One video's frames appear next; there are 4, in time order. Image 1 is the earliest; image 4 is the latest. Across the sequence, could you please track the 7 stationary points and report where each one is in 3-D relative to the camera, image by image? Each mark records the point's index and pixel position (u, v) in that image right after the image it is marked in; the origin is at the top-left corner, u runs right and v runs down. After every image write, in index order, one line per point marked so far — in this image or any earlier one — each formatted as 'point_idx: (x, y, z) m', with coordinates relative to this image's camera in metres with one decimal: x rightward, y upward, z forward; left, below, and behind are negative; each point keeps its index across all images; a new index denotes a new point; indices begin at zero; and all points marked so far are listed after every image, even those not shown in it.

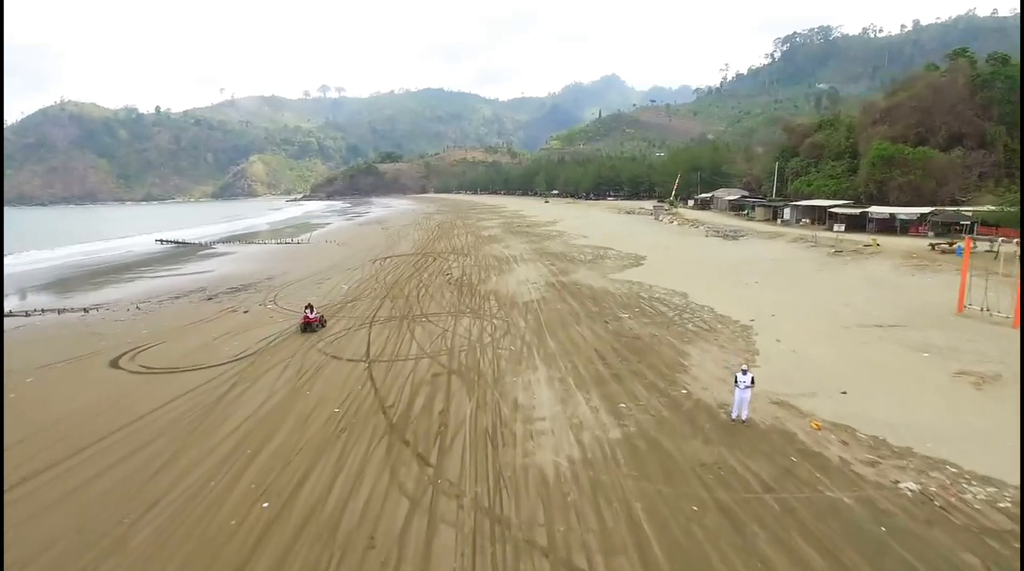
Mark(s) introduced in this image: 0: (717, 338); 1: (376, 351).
0: (+4.6, -1.2, +14.1) m
1: (-3.3, -1.6, +15.2) m
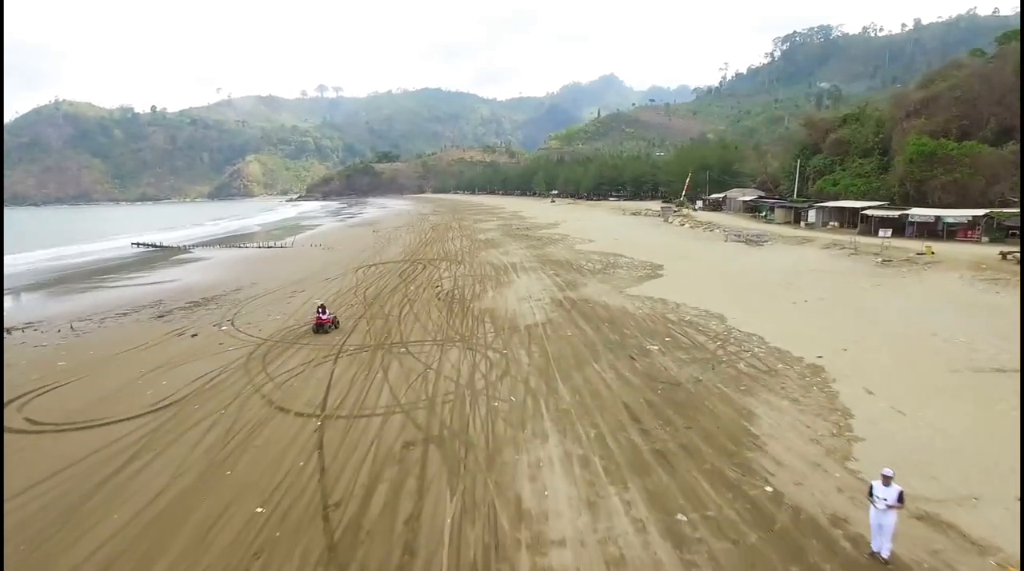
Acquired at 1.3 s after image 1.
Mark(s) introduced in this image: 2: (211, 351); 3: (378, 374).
0: (+4.6, -1.7, +10.7) m
1: (-3.3, -2.2, +11.7) m
2: (-7.9, -1.7, +16.5) m
3: (-2.8, -1.9, +13.3) m
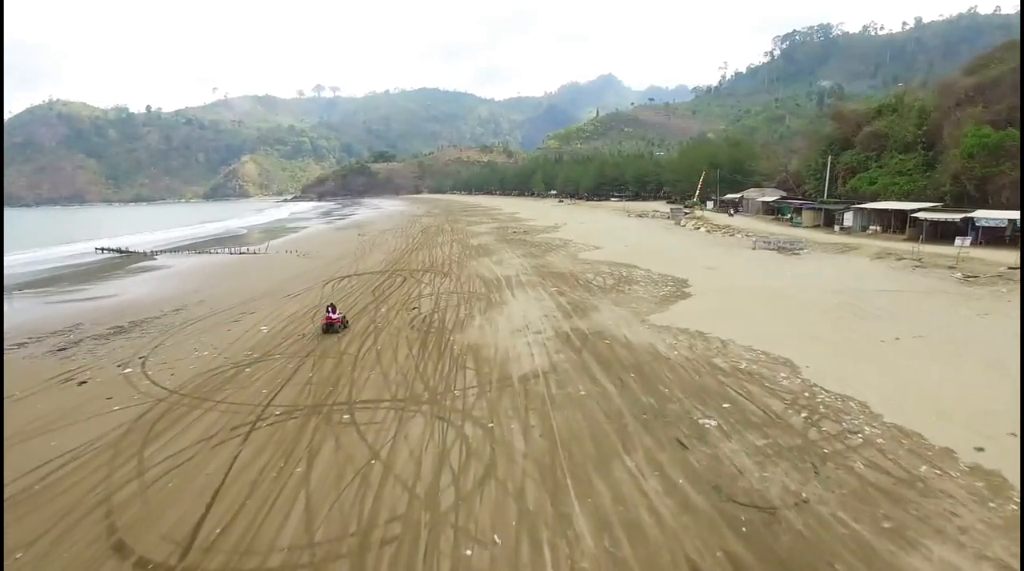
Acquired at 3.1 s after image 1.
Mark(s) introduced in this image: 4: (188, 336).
0: (+4.4, -2.4, +6.3) m
1: (-3.5, -2.8, +7.2) m
2: (-8.1, -2.4, +12.1) m
3: (-3.0, -2.5, +8.9) m
4: (-9.3, -1.4, +18.1) m
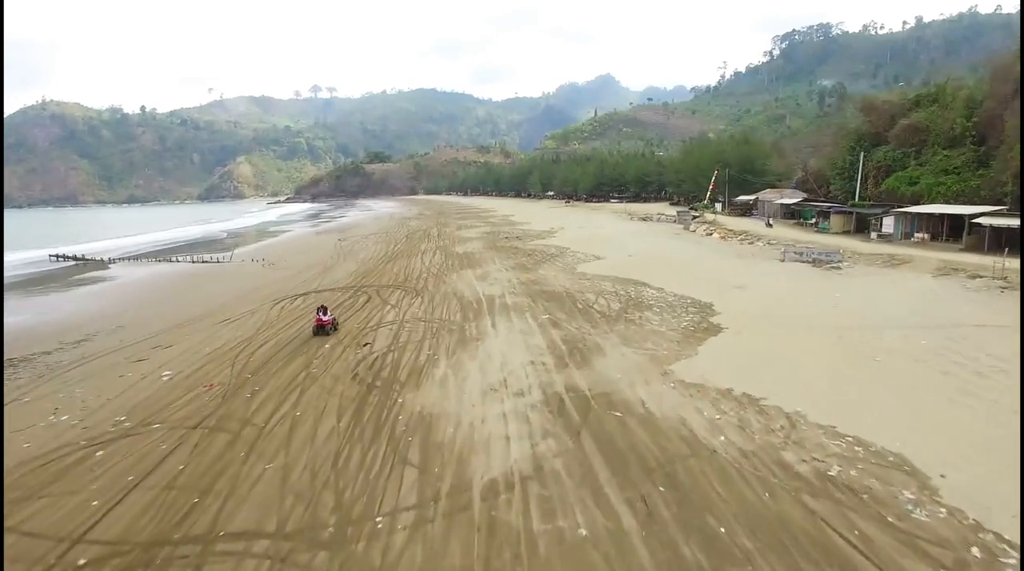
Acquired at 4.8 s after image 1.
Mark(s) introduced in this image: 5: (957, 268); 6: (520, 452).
0: (+4.0, -3.1, +1.9) m
1: (-3.9, -3.5, +2.9) m
2: (-8.6, -3.1, +7.7) m
3: (-3.5, -3.2, +4.5) m
4: (-9.8, -2.1, +13.8) m
5: (+13.9, +0.6, +19.7) m
6: (+0.1, -2.2, +8.5) m
